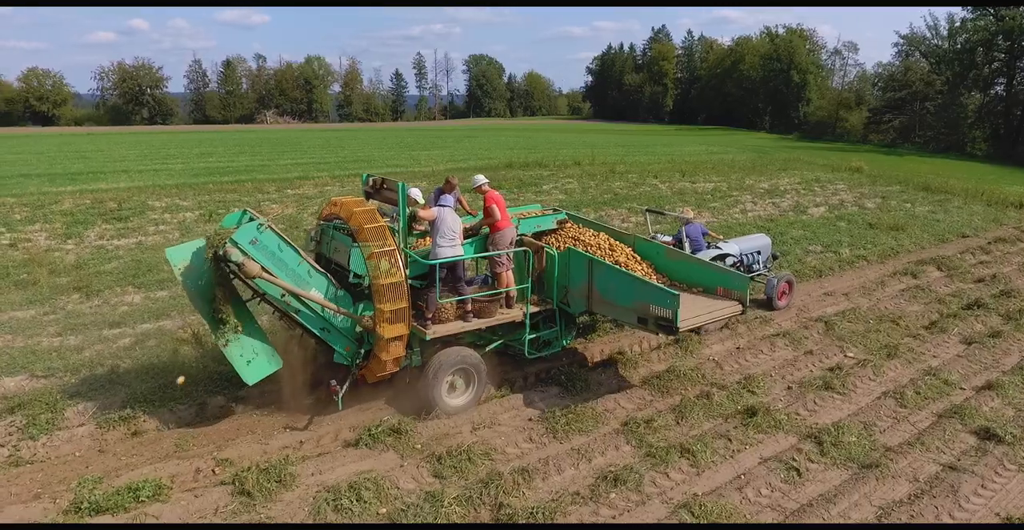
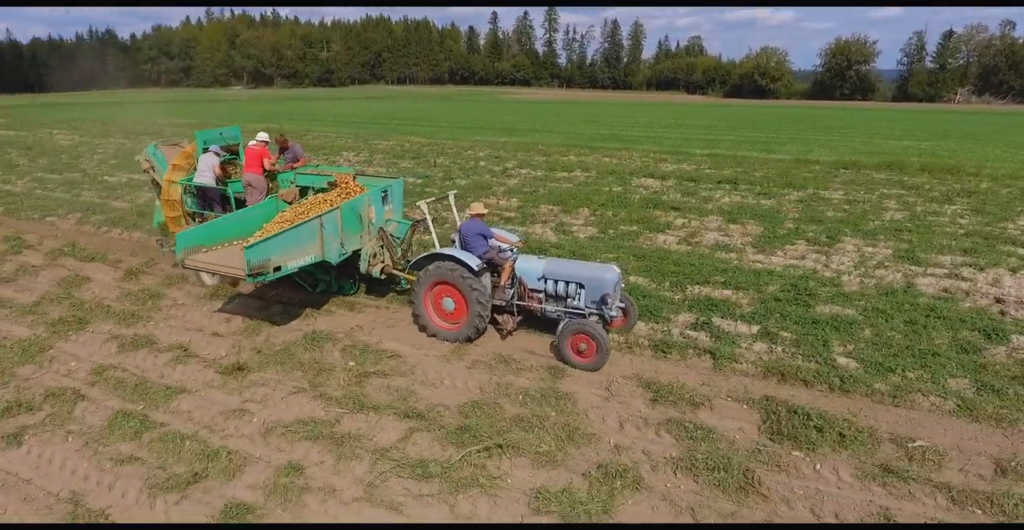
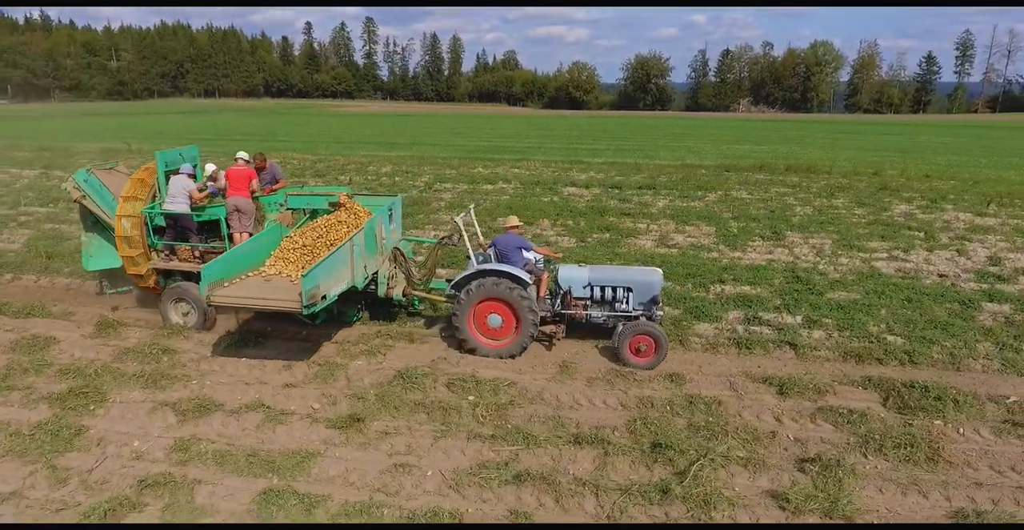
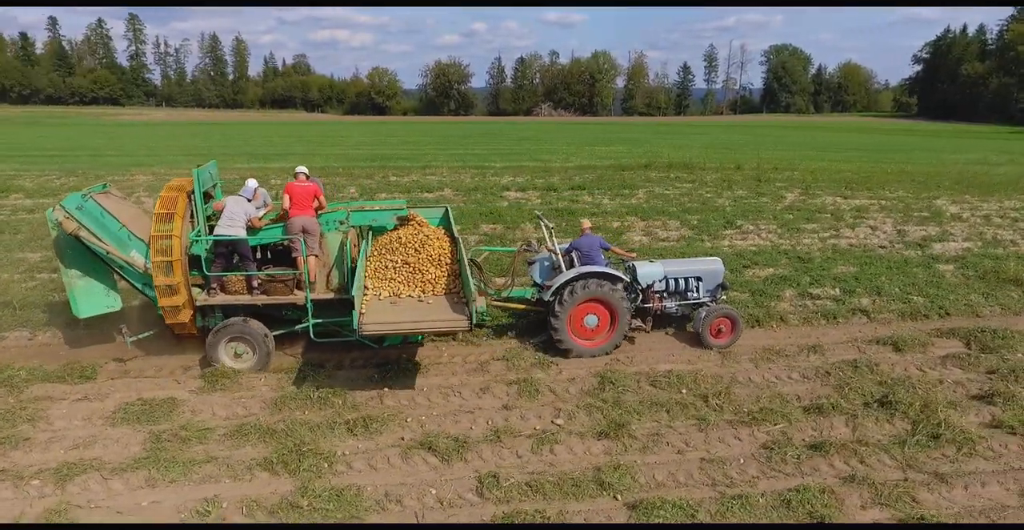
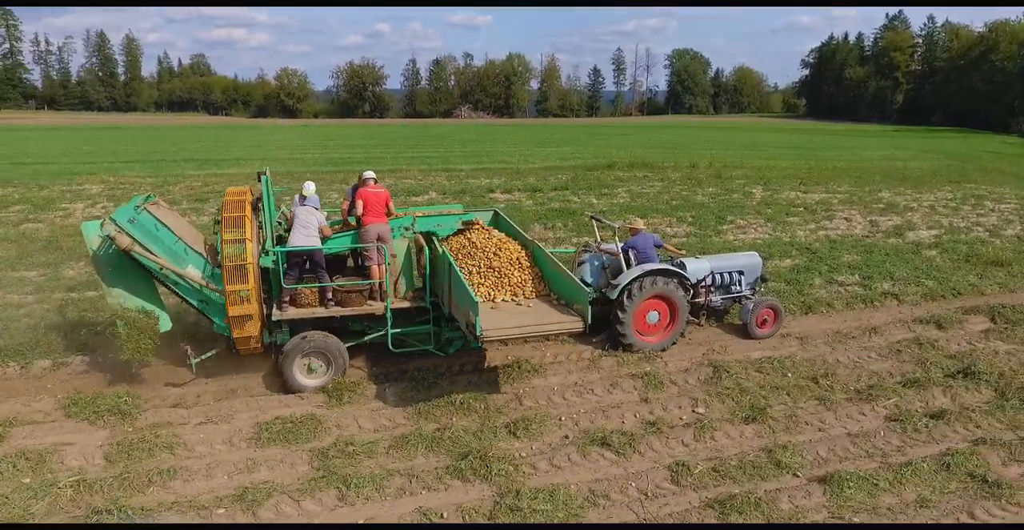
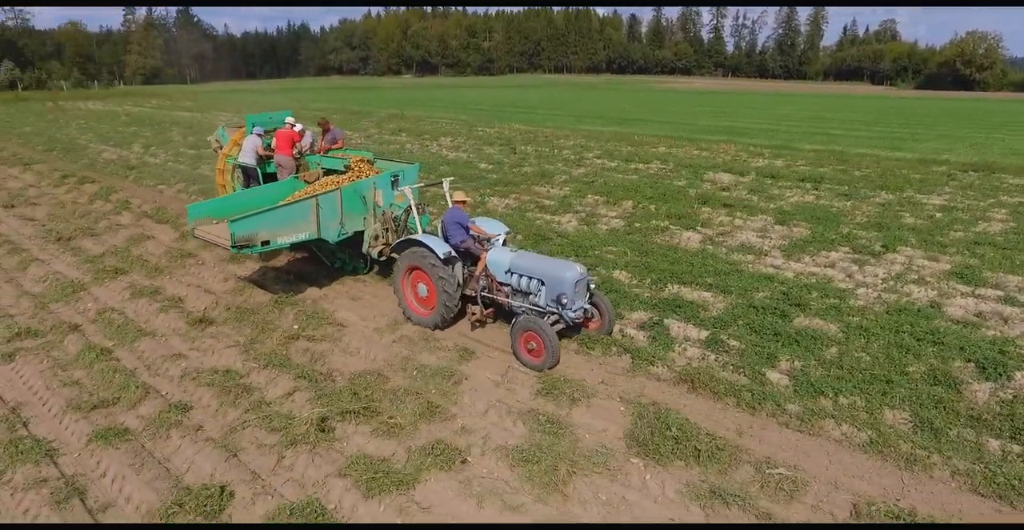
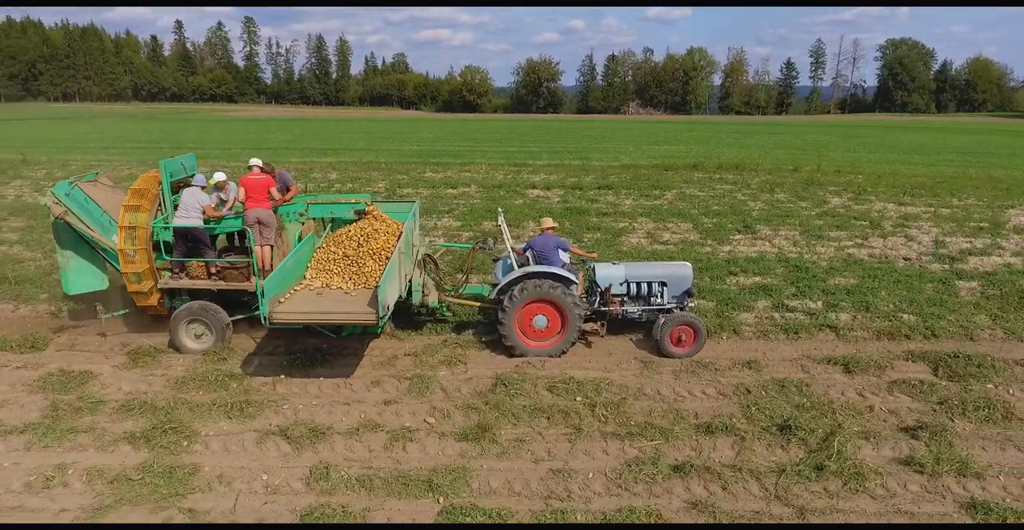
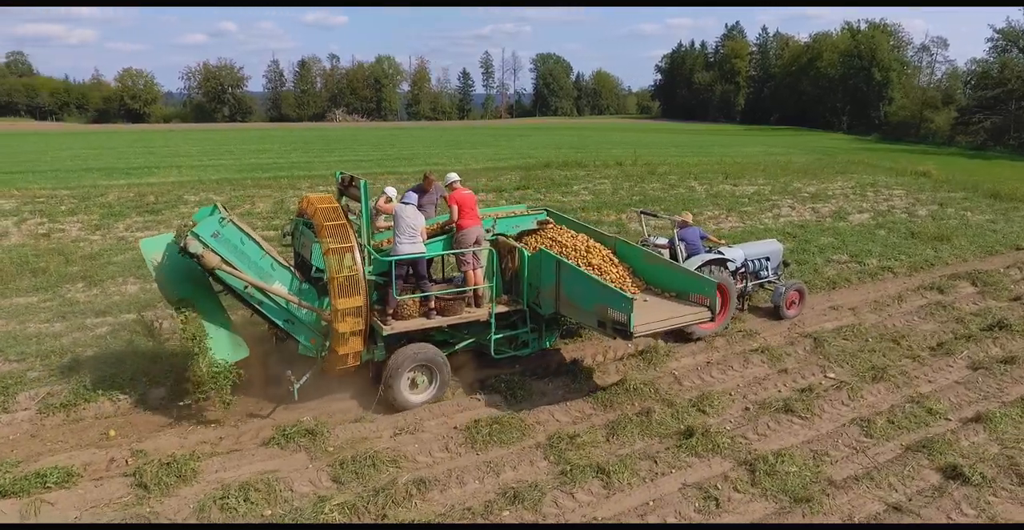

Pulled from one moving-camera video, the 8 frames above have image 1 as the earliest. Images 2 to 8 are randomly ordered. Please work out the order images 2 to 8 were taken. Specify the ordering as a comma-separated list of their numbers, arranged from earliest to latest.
8, 5, 4, 7, 3, 2, 6
